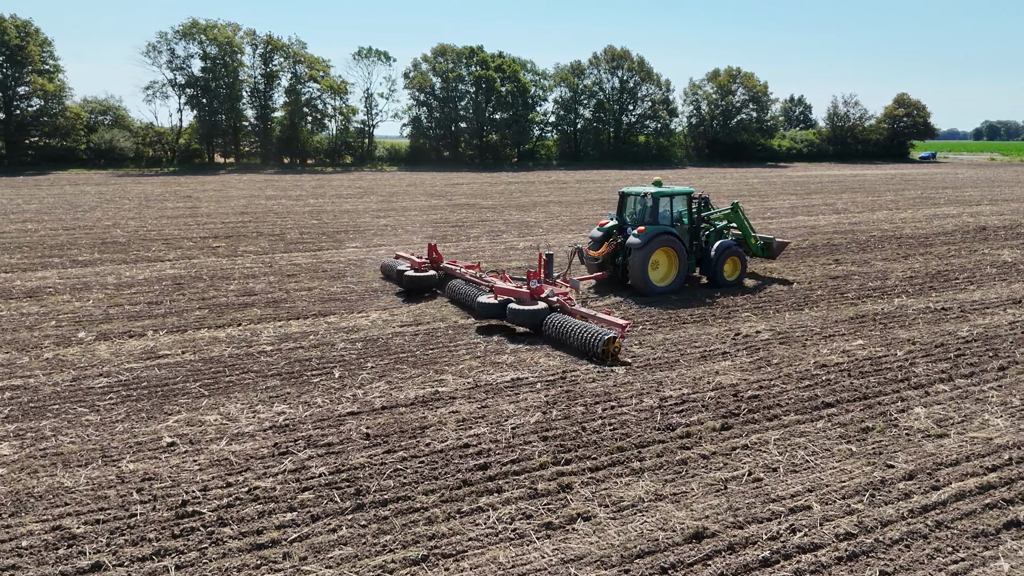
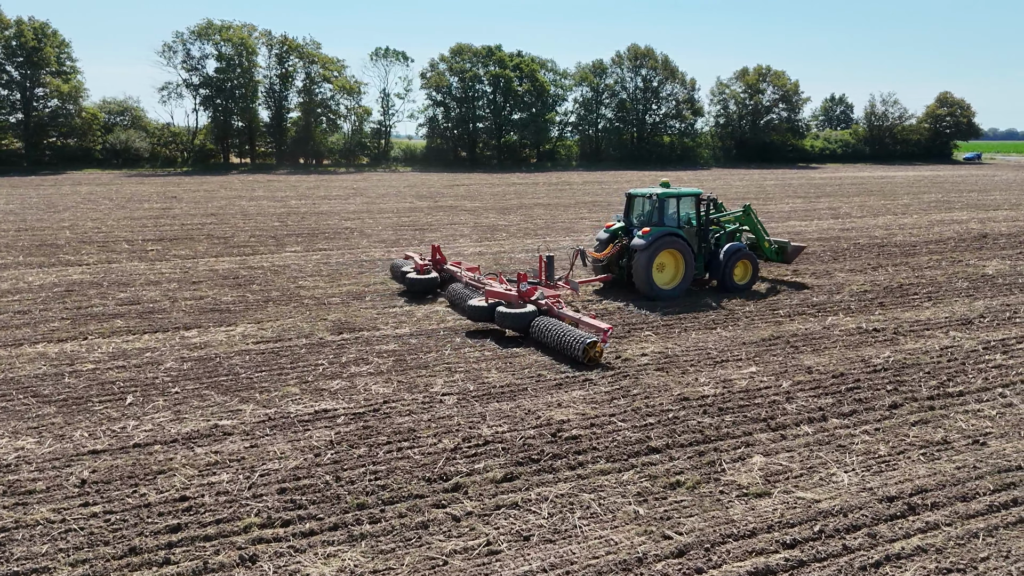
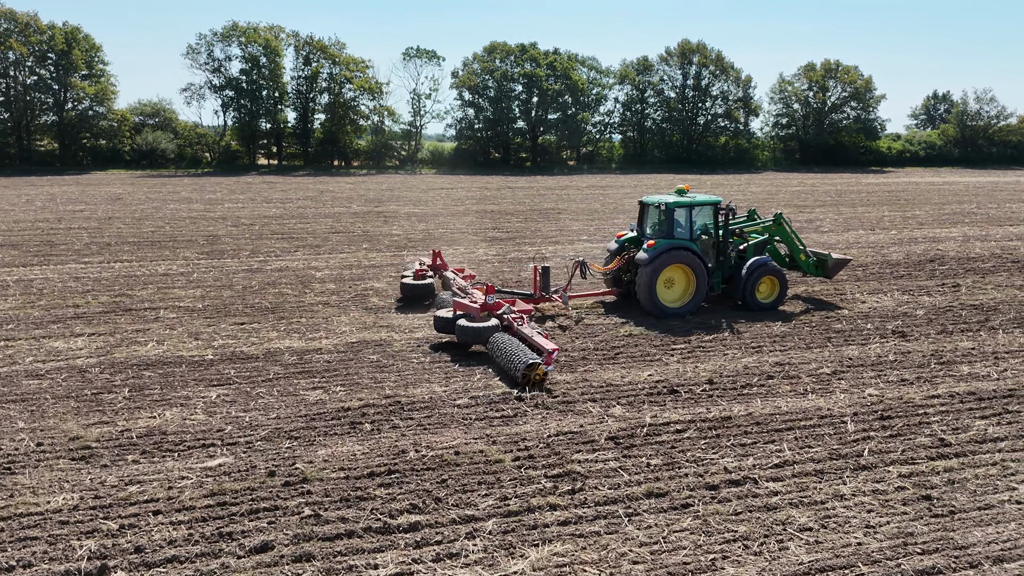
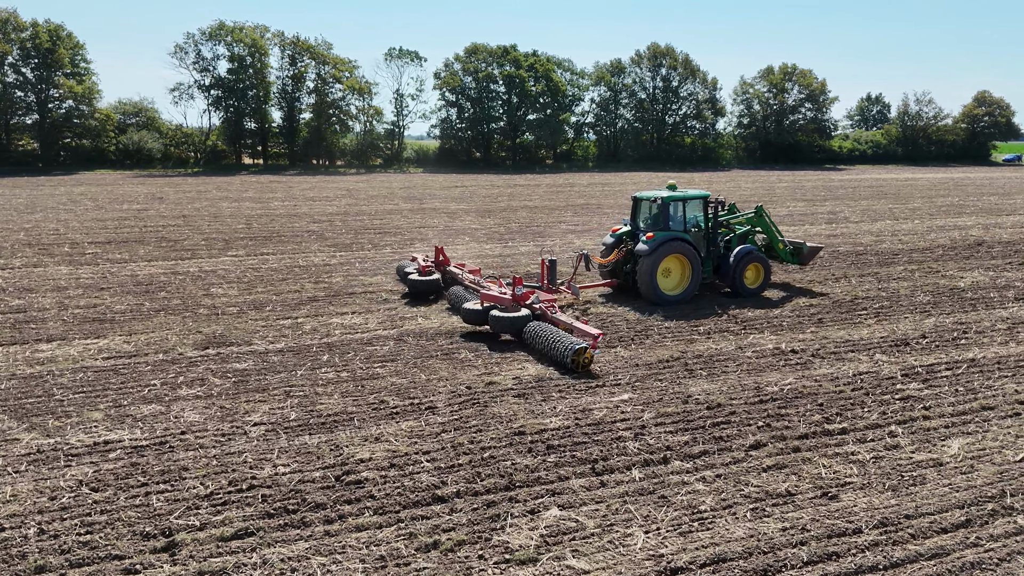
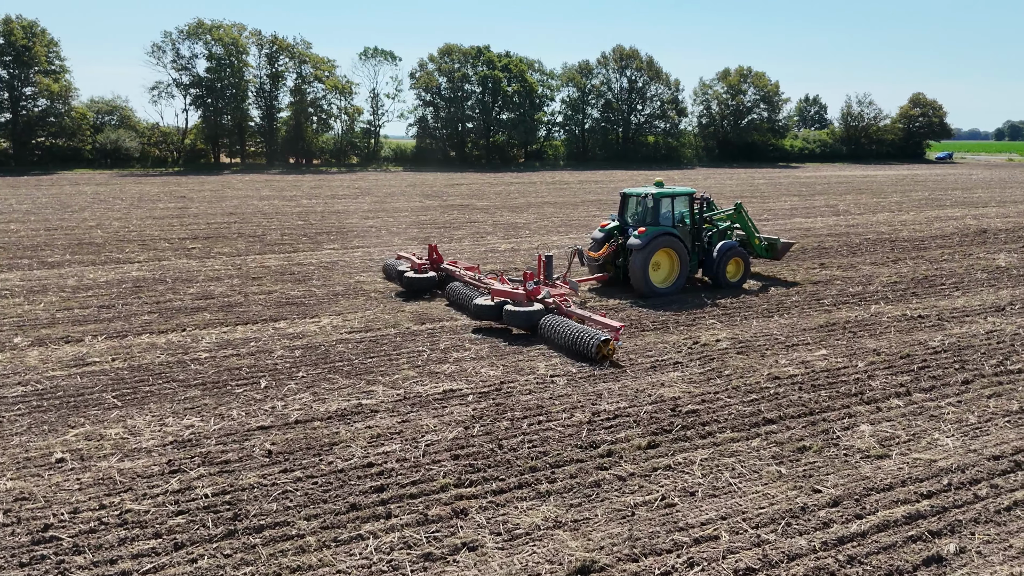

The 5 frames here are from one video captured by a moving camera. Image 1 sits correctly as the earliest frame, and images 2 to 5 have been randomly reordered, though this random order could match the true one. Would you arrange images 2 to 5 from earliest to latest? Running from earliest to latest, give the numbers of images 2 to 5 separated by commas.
5, 2, 4, 3
